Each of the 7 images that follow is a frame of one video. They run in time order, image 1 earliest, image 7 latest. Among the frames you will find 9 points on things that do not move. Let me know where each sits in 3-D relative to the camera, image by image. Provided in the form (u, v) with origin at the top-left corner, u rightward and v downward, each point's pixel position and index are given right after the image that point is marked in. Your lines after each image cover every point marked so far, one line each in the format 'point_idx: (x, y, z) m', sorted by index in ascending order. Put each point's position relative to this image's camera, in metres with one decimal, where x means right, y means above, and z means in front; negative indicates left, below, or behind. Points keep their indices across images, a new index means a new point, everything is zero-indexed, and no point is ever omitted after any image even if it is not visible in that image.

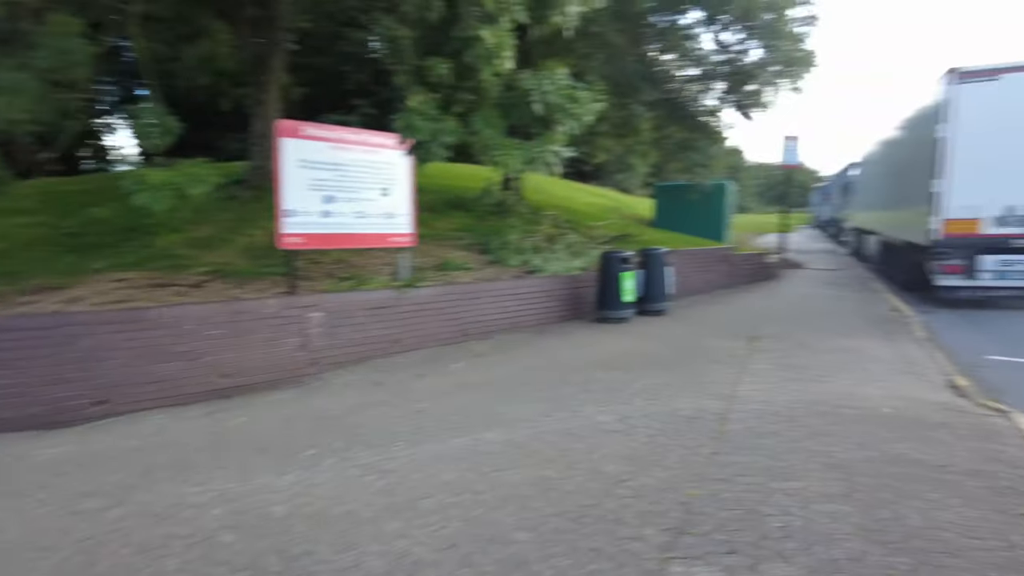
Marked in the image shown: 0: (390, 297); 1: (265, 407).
0: (-1.4, -0.1, +7.5) m
1: (-2.2, -1.1, +5.8) m
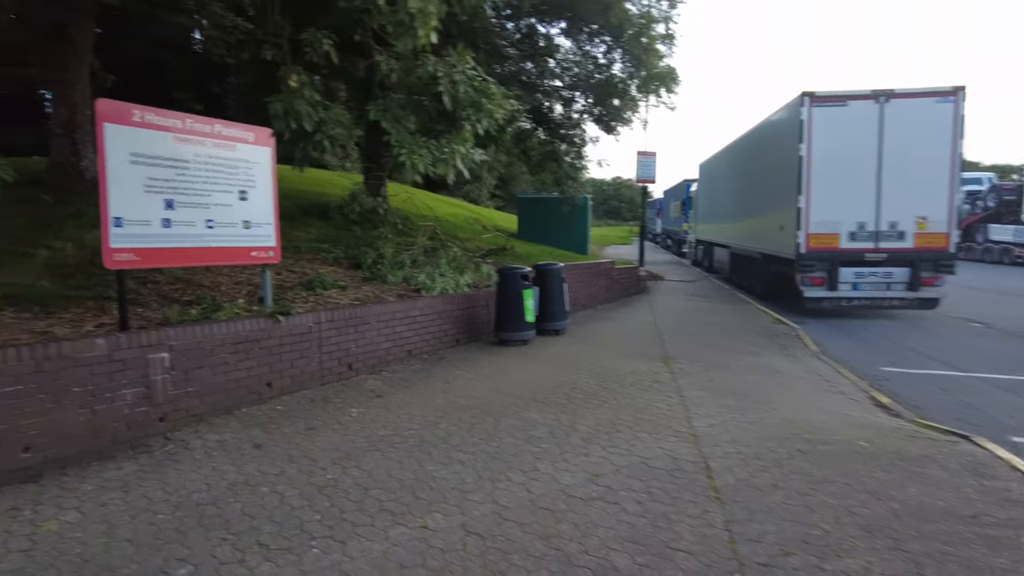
0: (-2.3, -0.4, +6.0) m
1: (-2.7, -1.3, +4.2) m
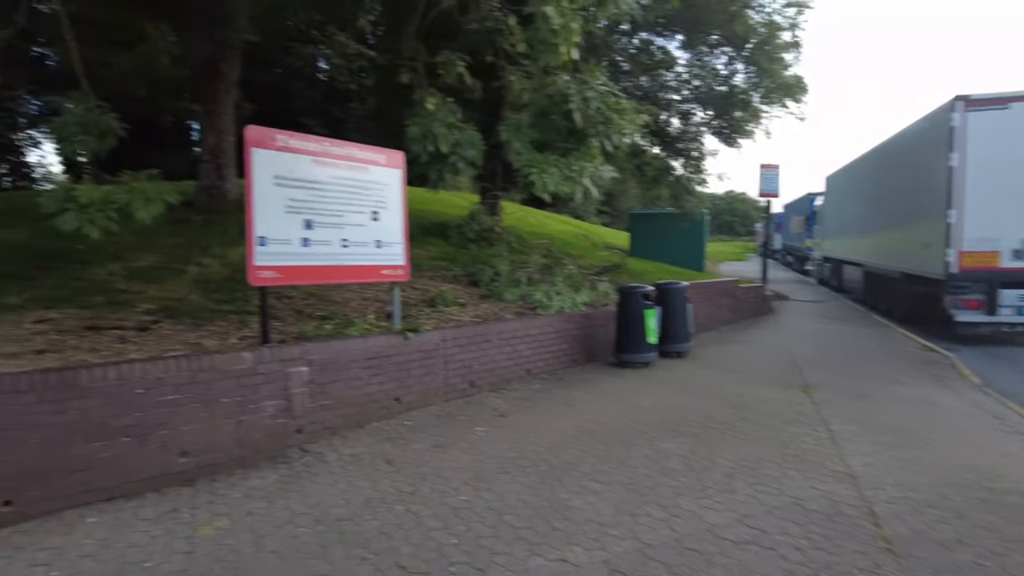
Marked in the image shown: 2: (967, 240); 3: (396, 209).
0: (-1.1, -0.5, +6.1) m
1: (-1.8, -1.4, +4.4) m
2: (+7.5, +0.8, +10.8) m
3: (-1.3, +0.9, +7.4) m
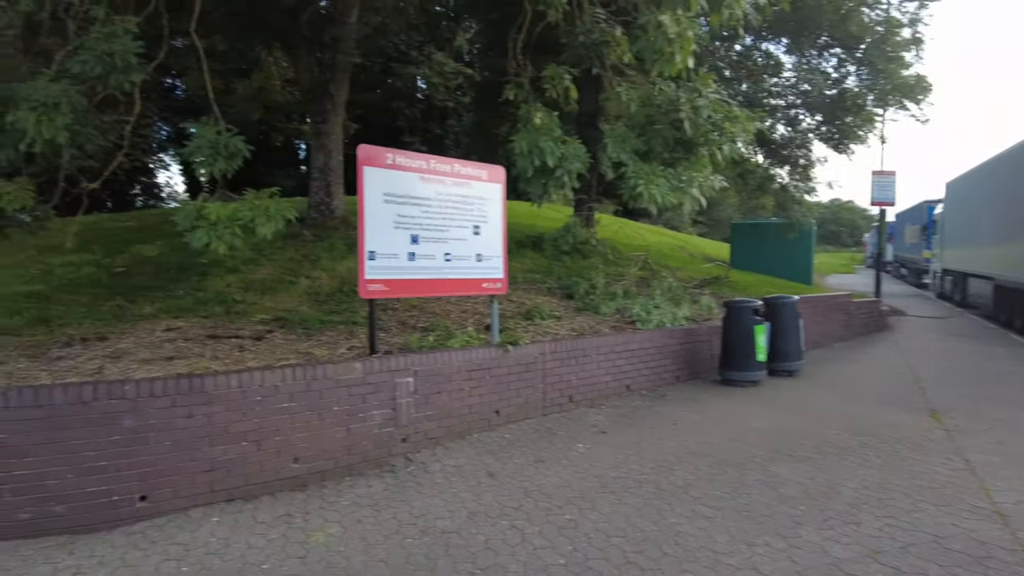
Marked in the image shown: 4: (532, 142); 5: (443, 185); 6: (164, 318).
0: (-0.2, -0.6, +6.1) m
1: (-1.1, -1.5, +4.5) m
2: (+9.0, +0.5, +9.6) m
3: (-0.2, +0.7, +7.4) m
4: (+0.2, +1.3, +5.7) m
5: (-0.7, +1.1, +6.9) m
6: (-4.1, -0.3, +7.7) m
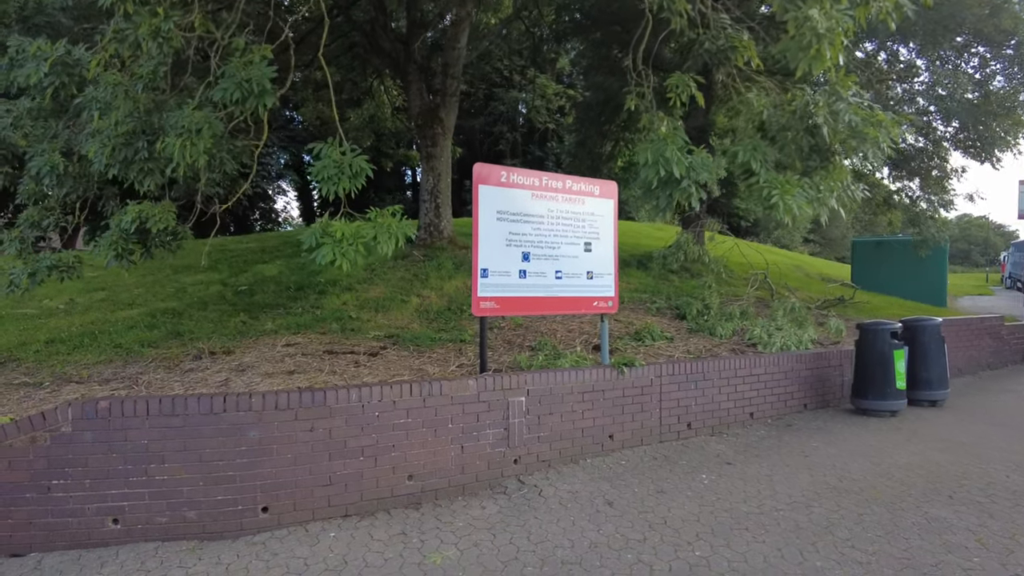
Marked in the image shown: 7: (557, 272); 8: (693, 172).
0: (+0.8, -0.8, +5.9) m
1: (-0.3, -1.6, +4.3) m
2: (+10.5, +0.2, +8.0) m
3: (+1.0, +0.5, +7.2) m
4: (+1.2, +1.1, +5.4) m
5: (+0.4, +0.9, +6.8) m
6: (-2.8, -0.5, +8.0) m
7: (+0.5, +0.2, +6.8) m
8: (+1.4, +1.0, +5.4) m
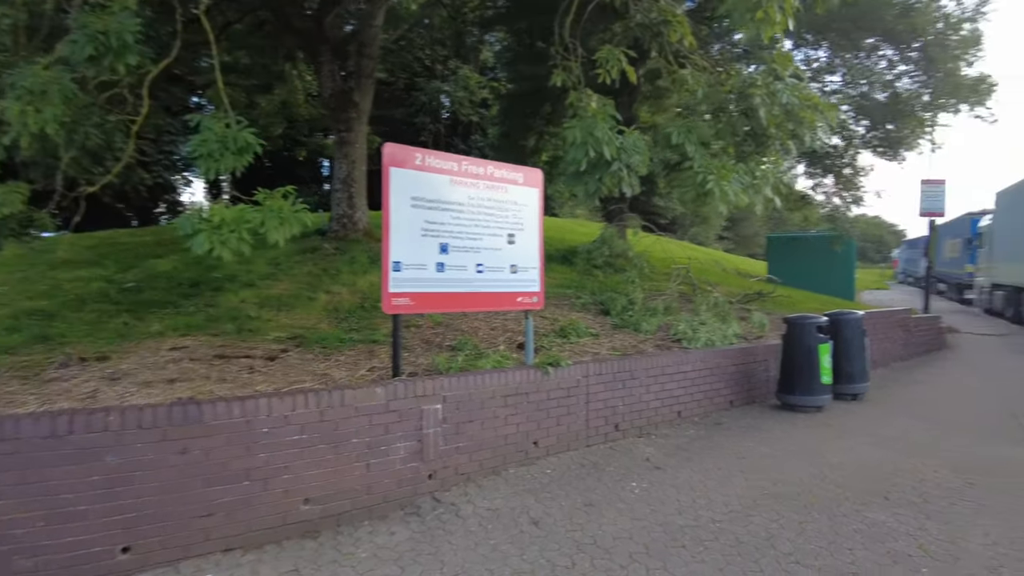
0: (+0.1, -0.8, +5.4) m
1: (-0.8, -1.6, +3.8) m
2: (+9.5, +0.4, +8.6) m
3: (+0.2, +0.6, +6.7) m
4: (+0.5, +1.2, +5.0) m
5: (-0.4, +1.0, +6.2) m
6: (-3.7, -0.5, +7.1) m
7: (-0.3, +0.2, +6.3) m
8: (+0.8, +1.0, +5.0) m
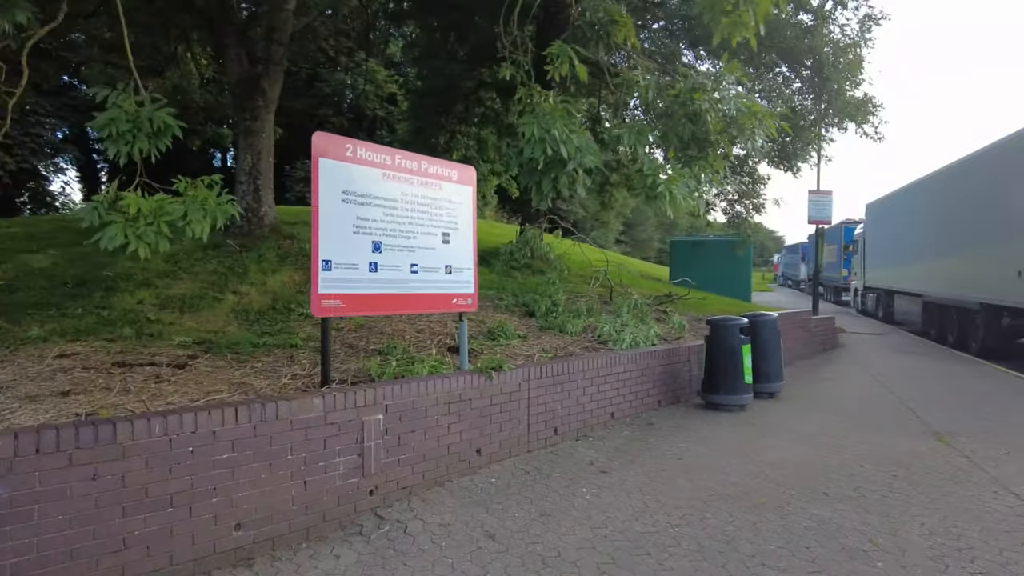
0: (-0.3, -0.8, +5.2) m
1: (-1.0, -1.6, +3.4) m
2: (+8.4, +0.3, +9.8) m
3: (-0.5, +0.6, +6.5) m
4: (+0.1, +1.2, +4.8) m
5: (-0.9, +0.9, +5.9) m
6: (-4.4, -0.5, +6.3) m
7: (-0.9, +0.2, +5.9) m
8: (+0.4, +1.0, +4.9) m
